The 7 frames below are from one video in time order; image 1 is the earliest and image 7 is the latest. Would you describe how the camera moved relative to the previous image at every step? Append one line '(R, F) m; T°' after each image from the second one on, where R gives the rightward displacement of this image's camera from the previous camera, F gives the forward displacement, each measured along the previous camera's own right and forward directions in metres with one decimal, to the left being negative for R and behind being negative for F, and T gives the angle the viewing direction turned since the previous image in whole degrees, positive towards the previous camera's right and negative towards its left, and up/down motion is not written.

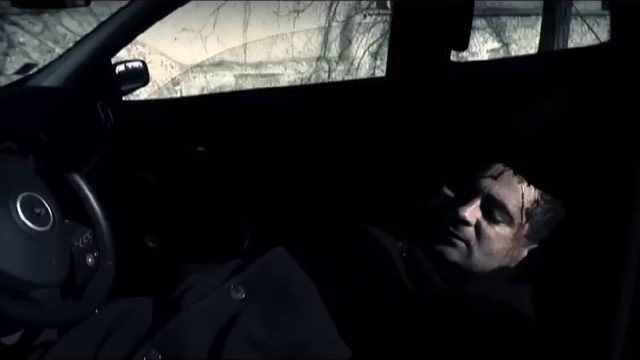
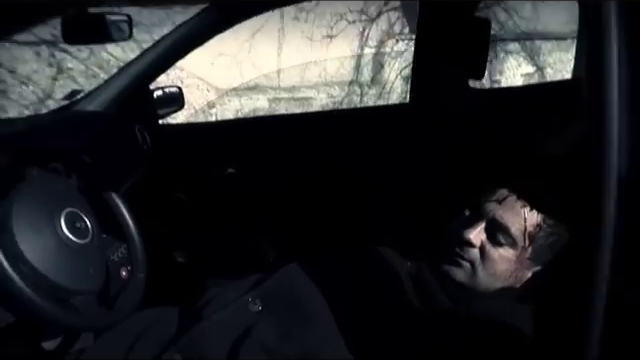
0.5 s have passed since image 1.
(+0.1, -0.1) m; -4°
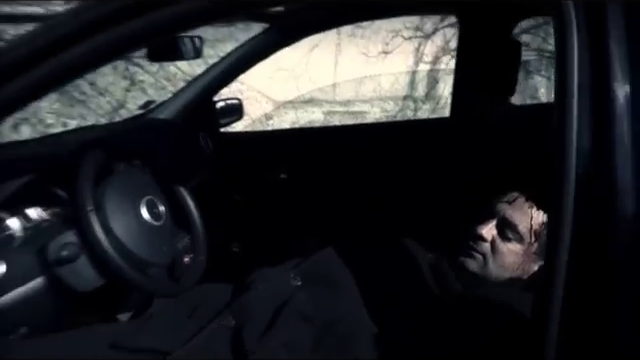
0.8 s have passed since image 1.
(+0.1, -0.2) m; -6°
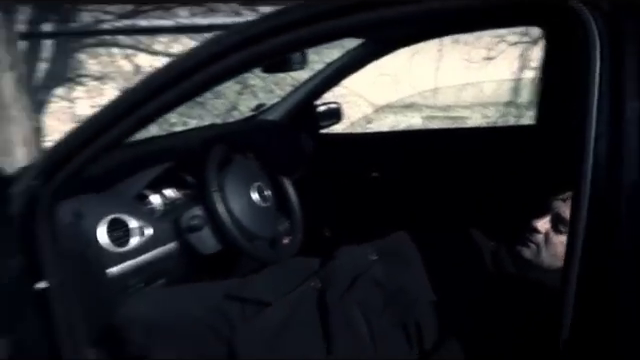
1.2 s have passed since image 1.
(+0.1, -0.3) m; -11°
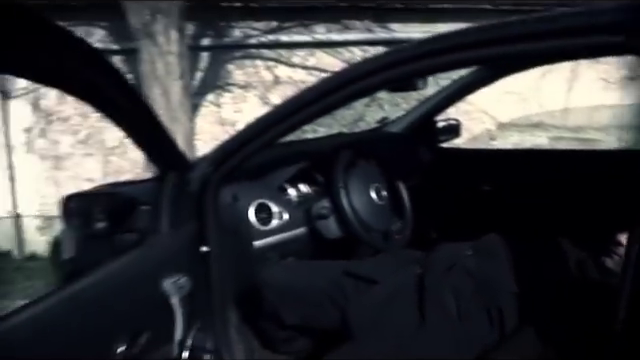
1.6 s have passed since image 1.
(+0.1, -0.4) m; -13°
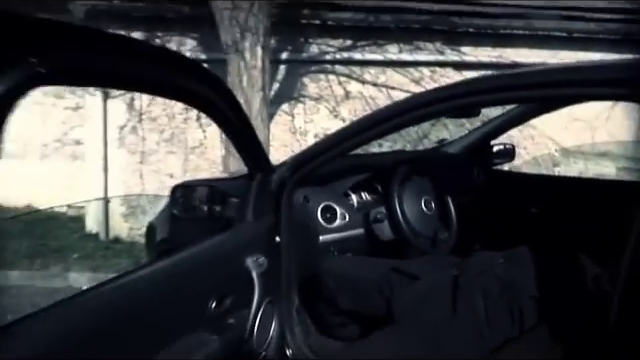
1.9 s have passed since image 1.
(0.0, -0.5) m; -7°
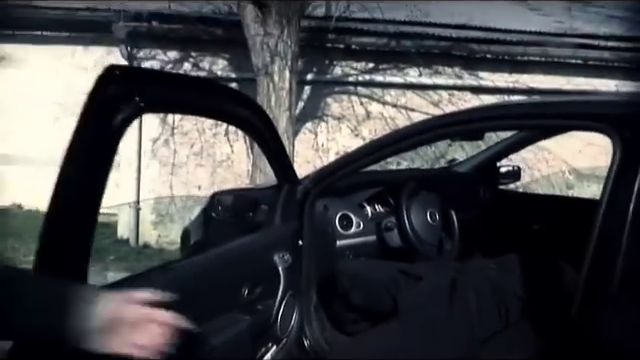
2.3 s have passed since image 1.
(0.0, -0.4) m; -2°
